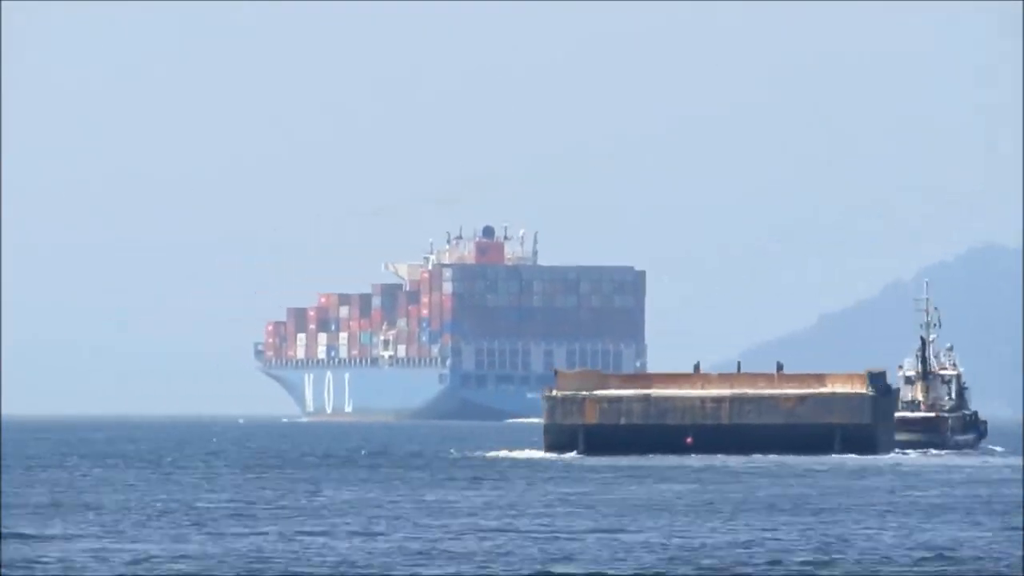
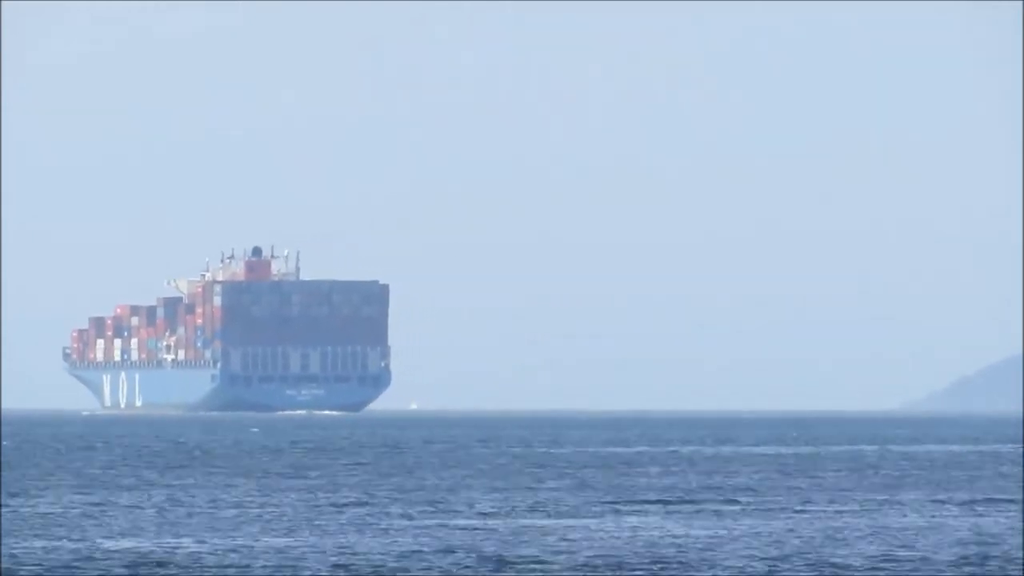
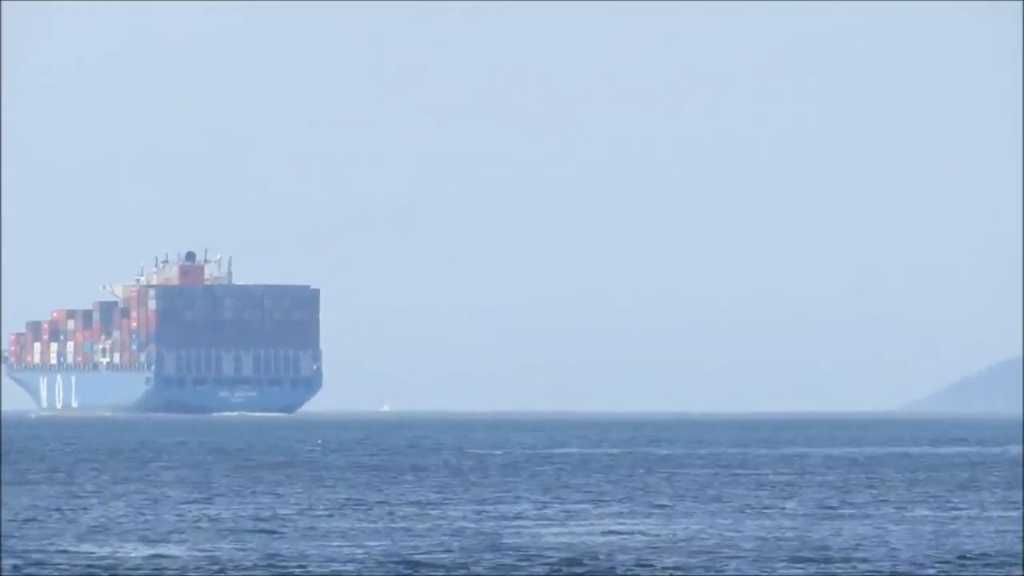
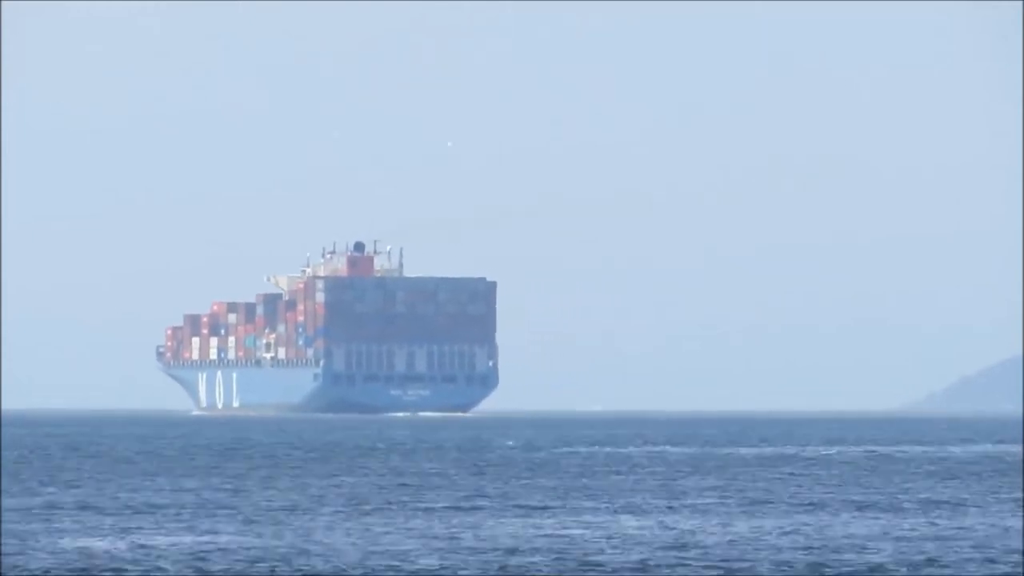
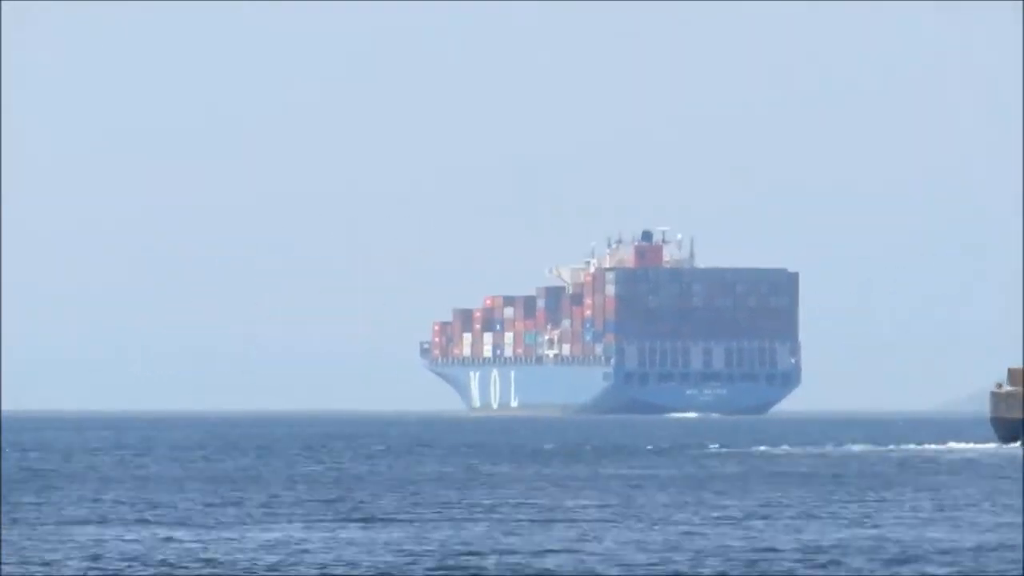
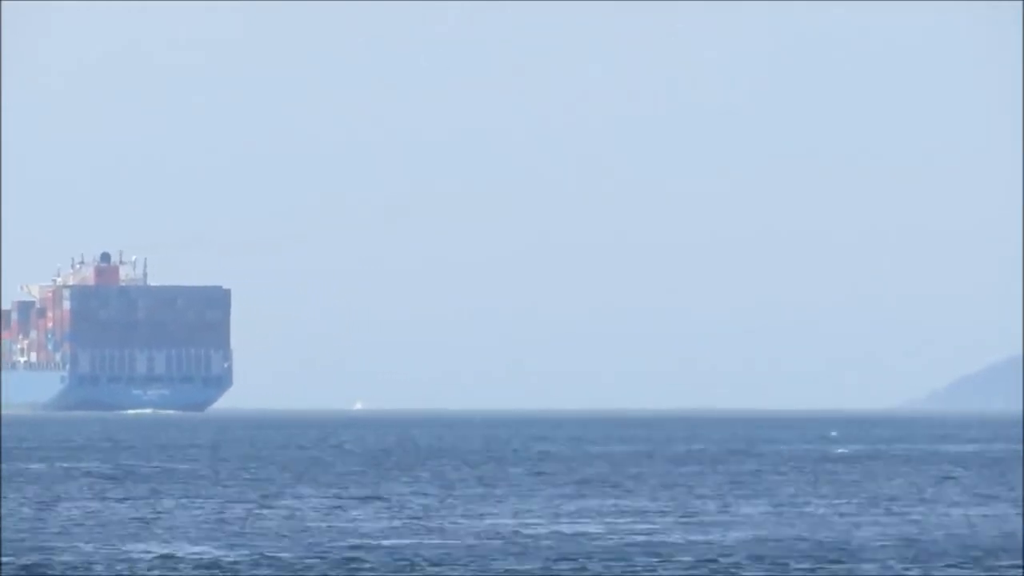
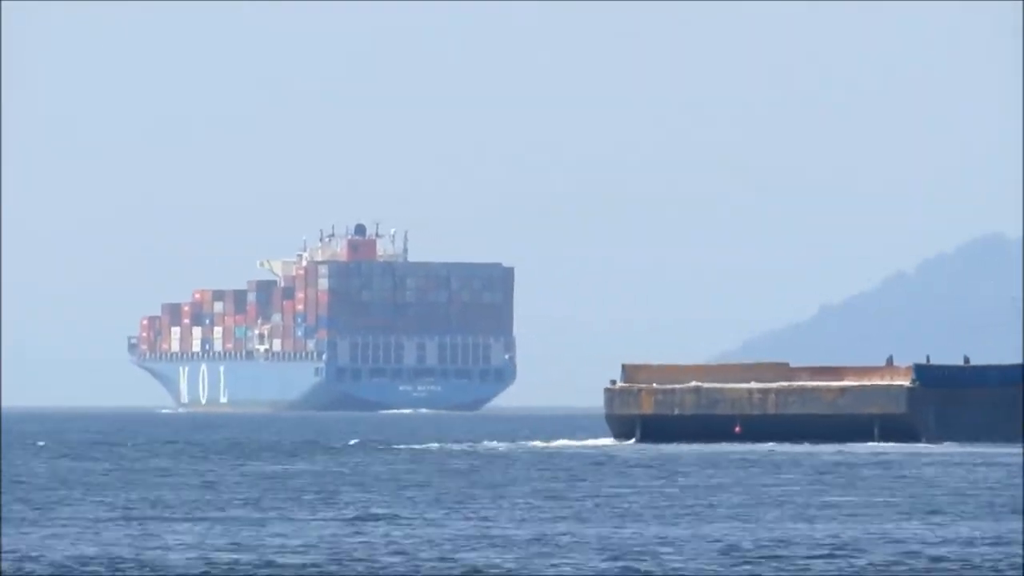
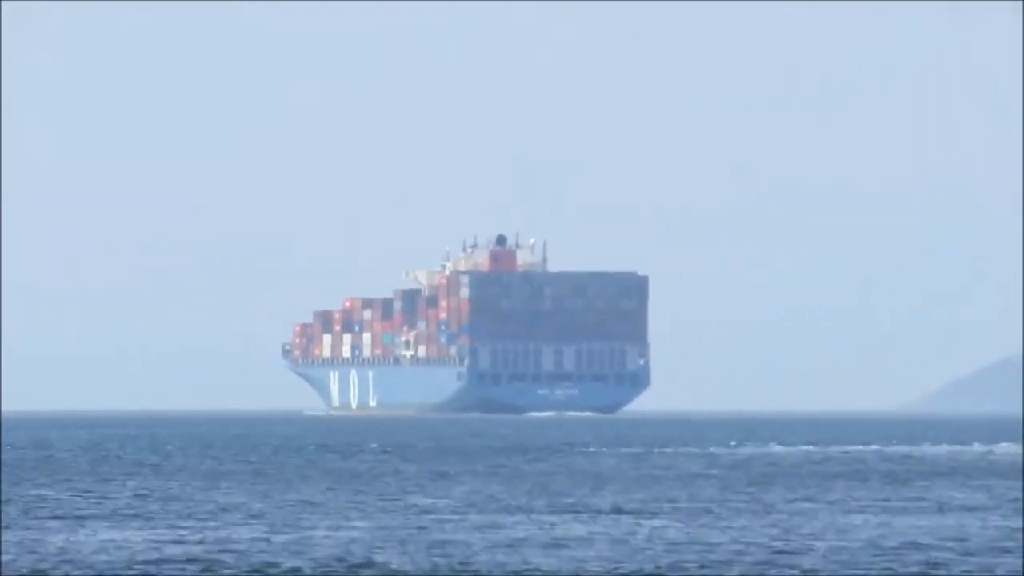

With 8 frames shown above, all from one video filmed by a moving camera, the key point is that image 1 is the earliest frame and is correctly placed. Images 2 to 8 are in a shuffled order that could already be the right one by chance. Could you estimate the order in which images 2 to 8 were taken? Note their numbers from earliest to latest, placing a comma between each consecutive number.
7, 5, 8, 4, 2, 3, 6
